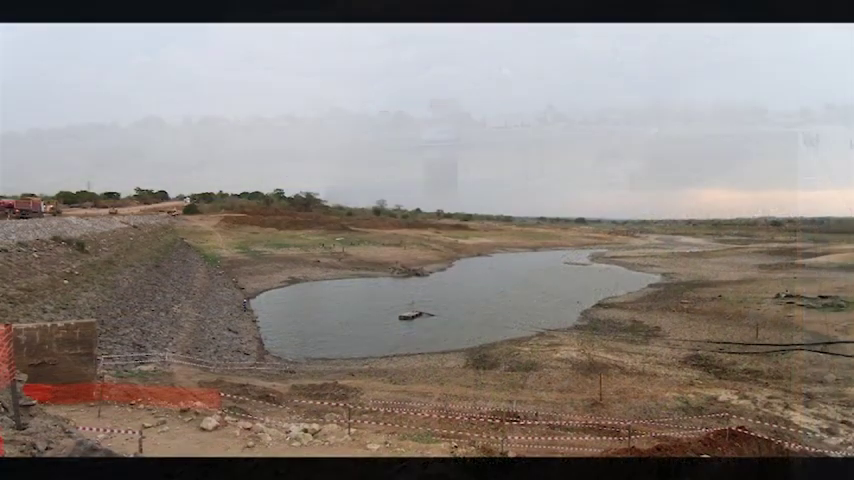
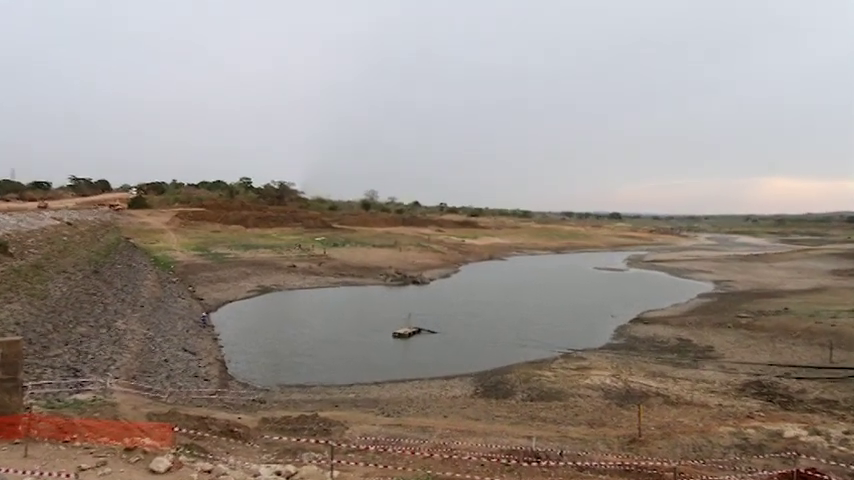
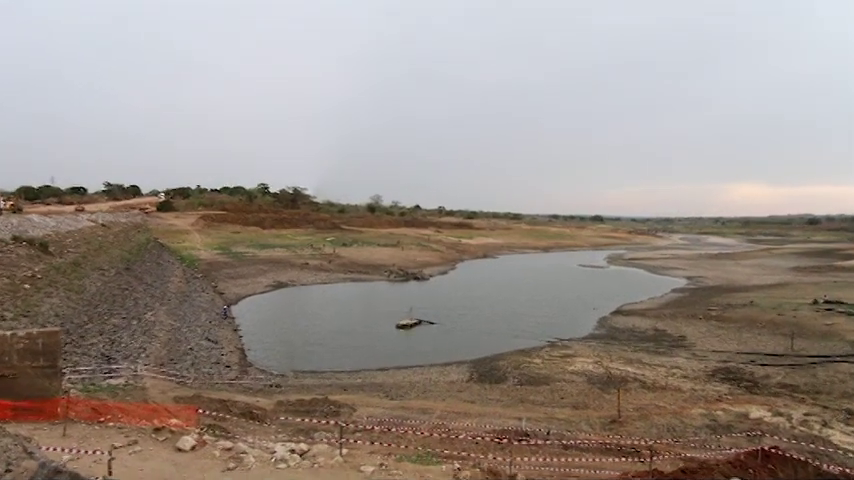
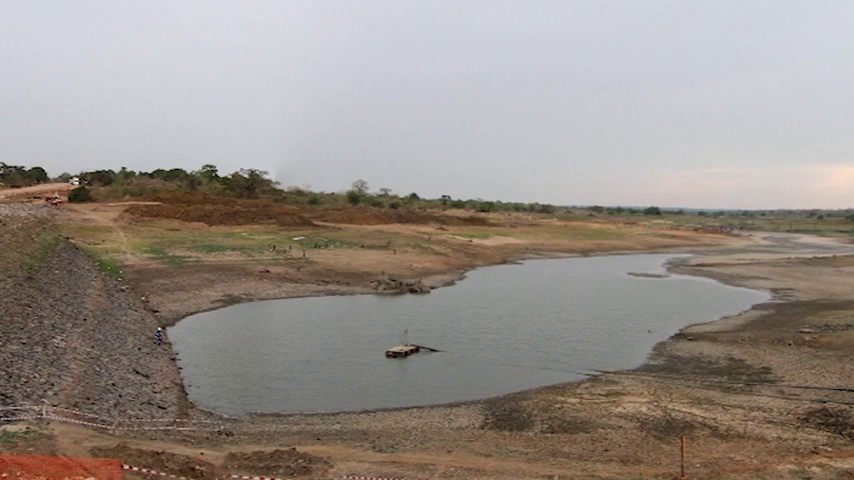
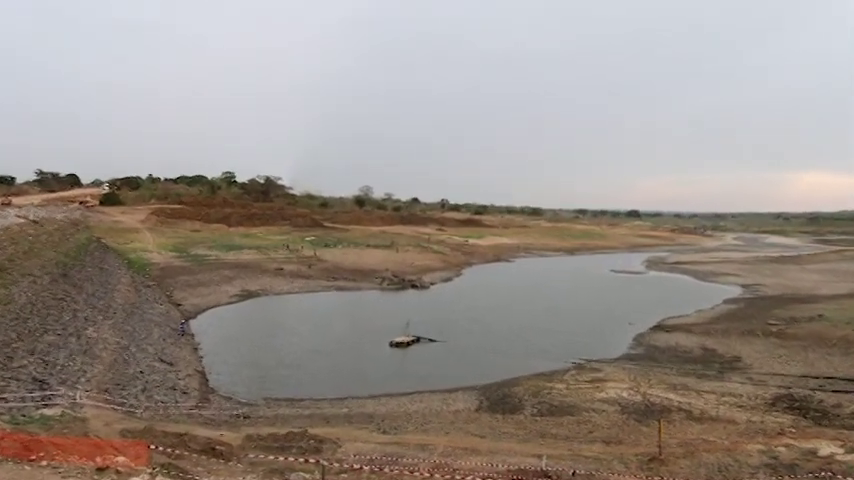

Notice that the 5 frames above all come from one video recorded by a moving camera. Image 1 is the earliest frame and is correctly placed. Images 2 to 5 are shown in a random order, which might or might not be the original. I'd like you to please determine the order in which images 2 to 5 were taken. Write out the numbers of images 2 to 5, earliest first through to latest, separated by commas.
3, 2, 5, 4
